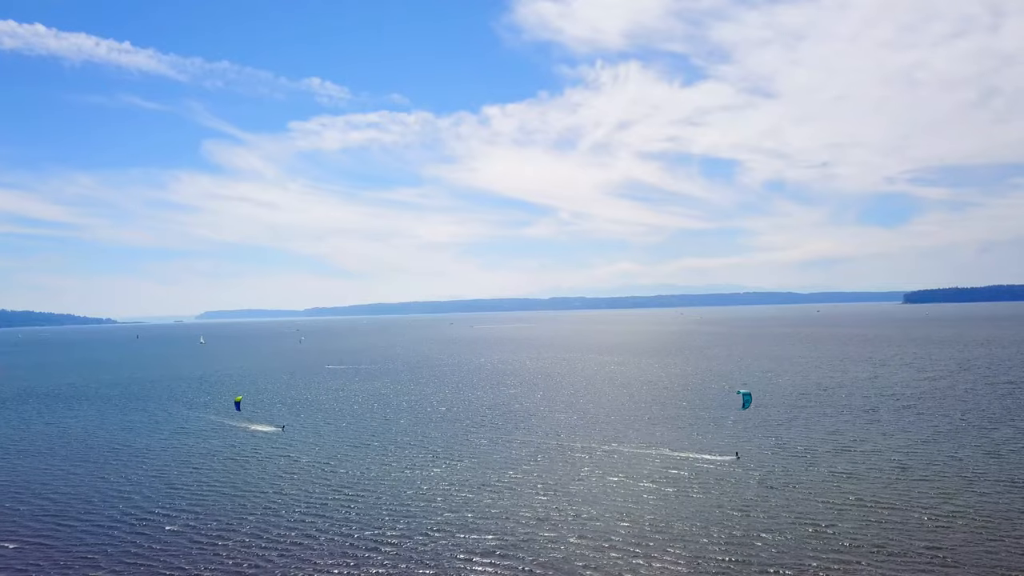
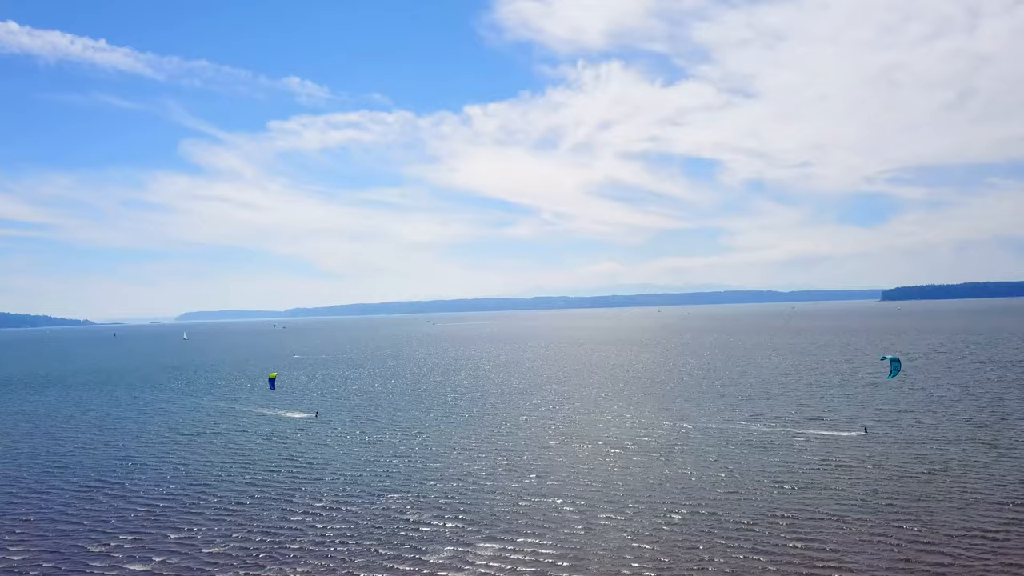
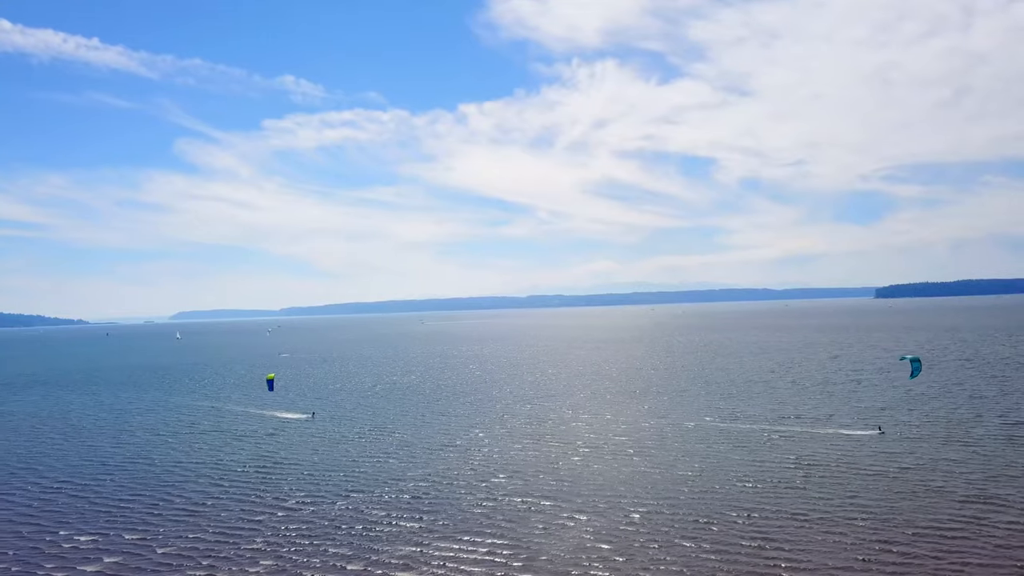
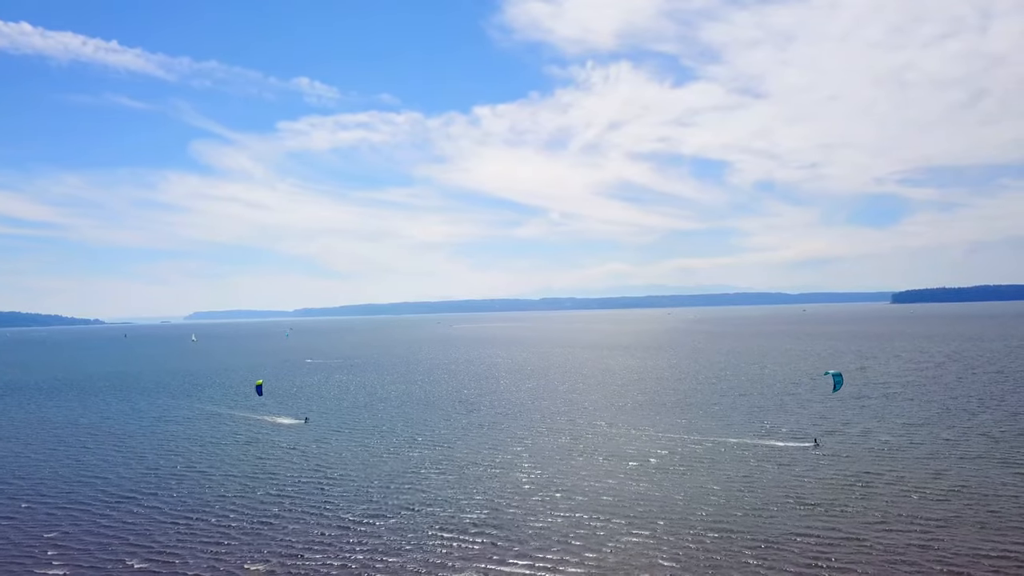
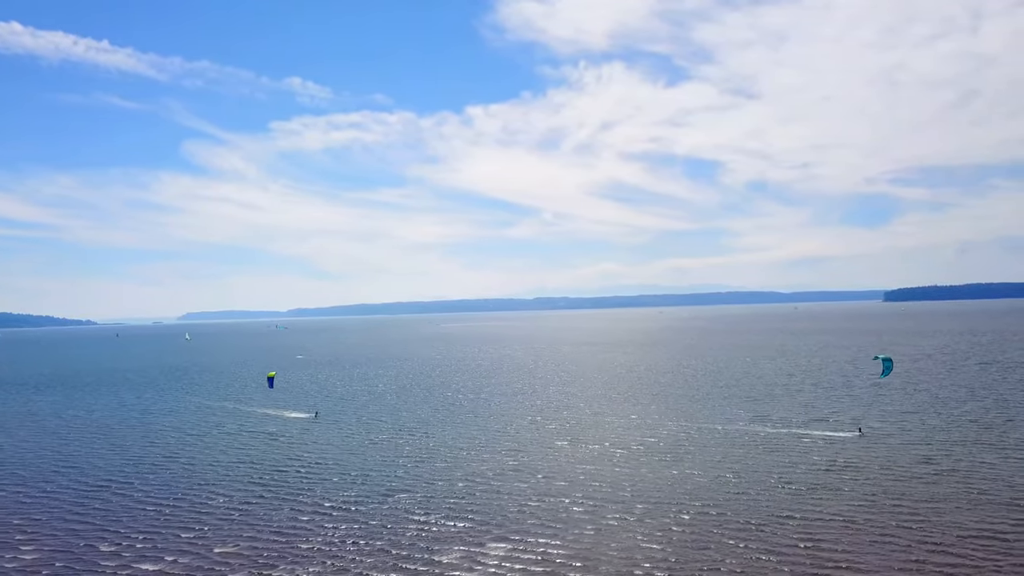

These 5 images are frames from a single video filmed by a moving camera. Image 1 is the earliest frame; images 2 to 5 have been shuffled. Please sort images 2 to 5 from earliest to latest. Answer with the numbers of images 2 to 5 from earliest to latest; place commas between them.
4, 5, 2, 3
